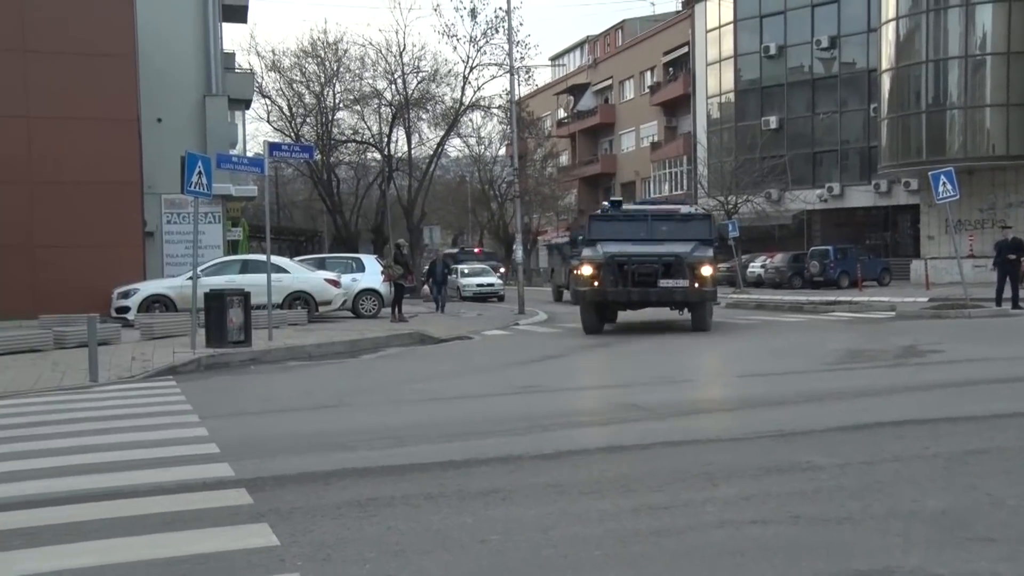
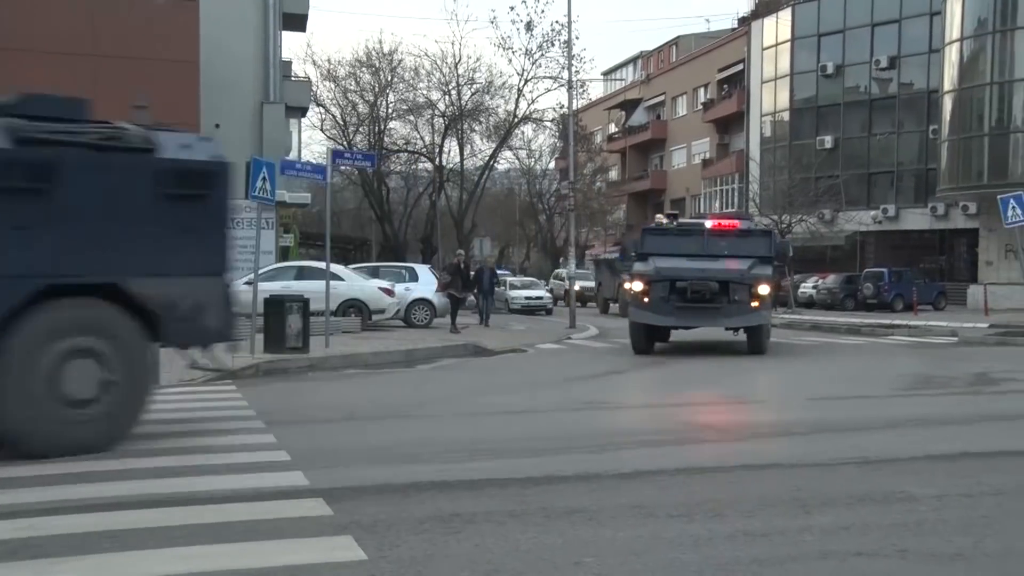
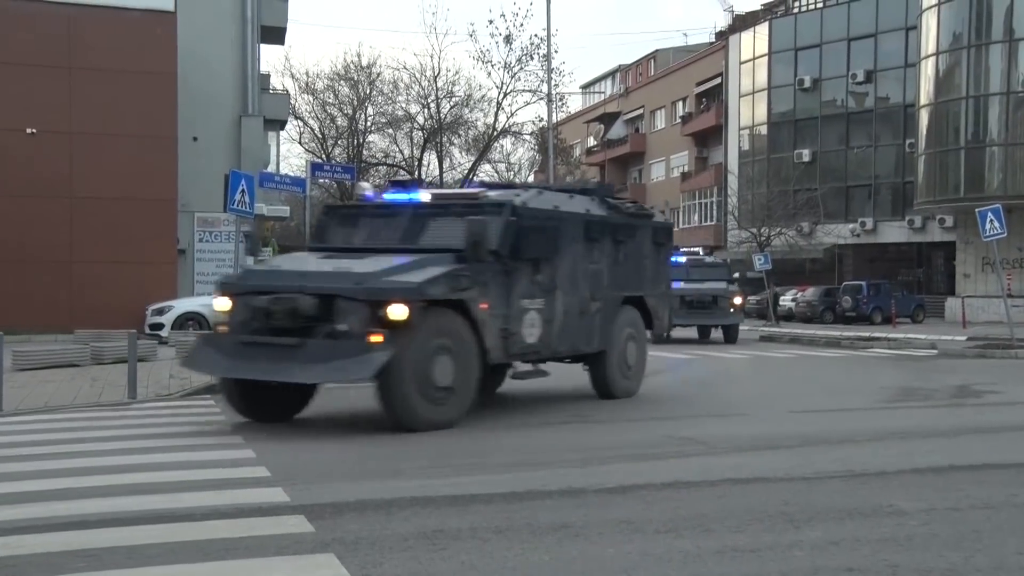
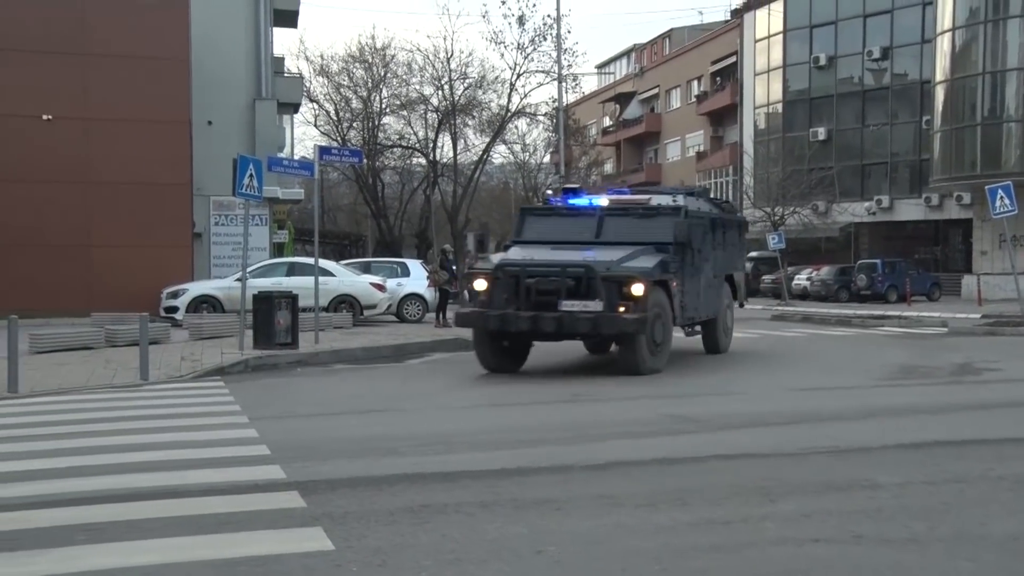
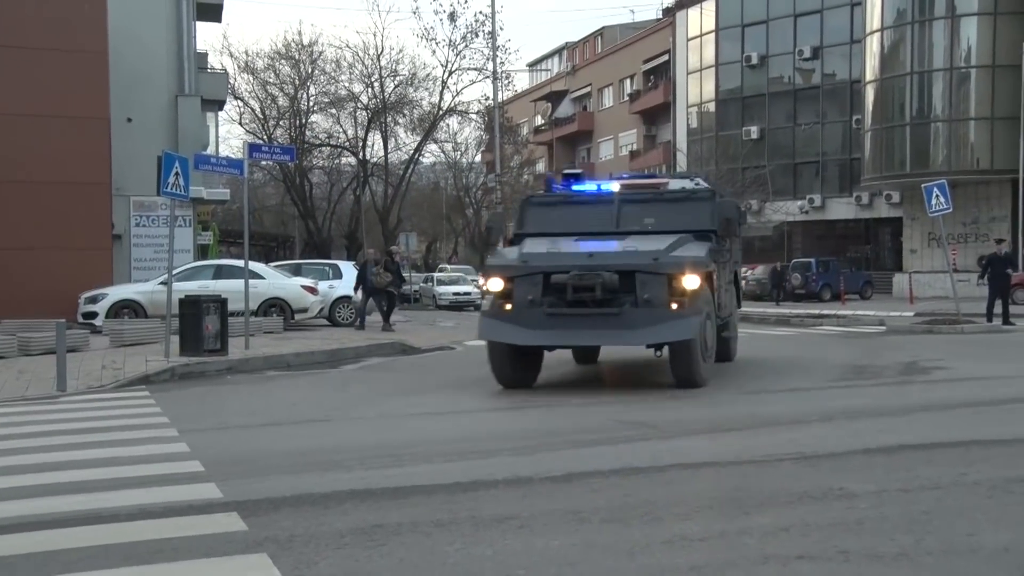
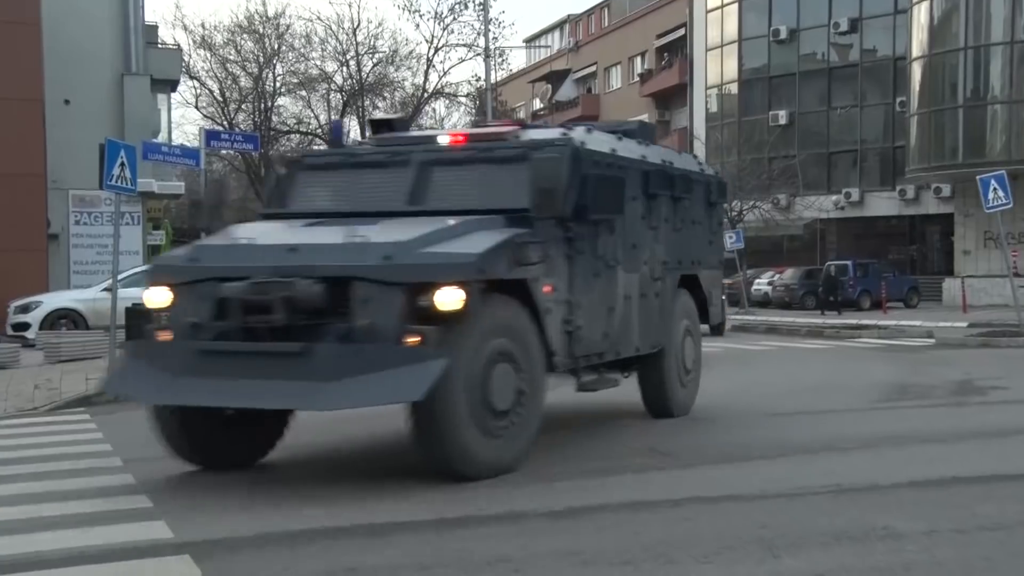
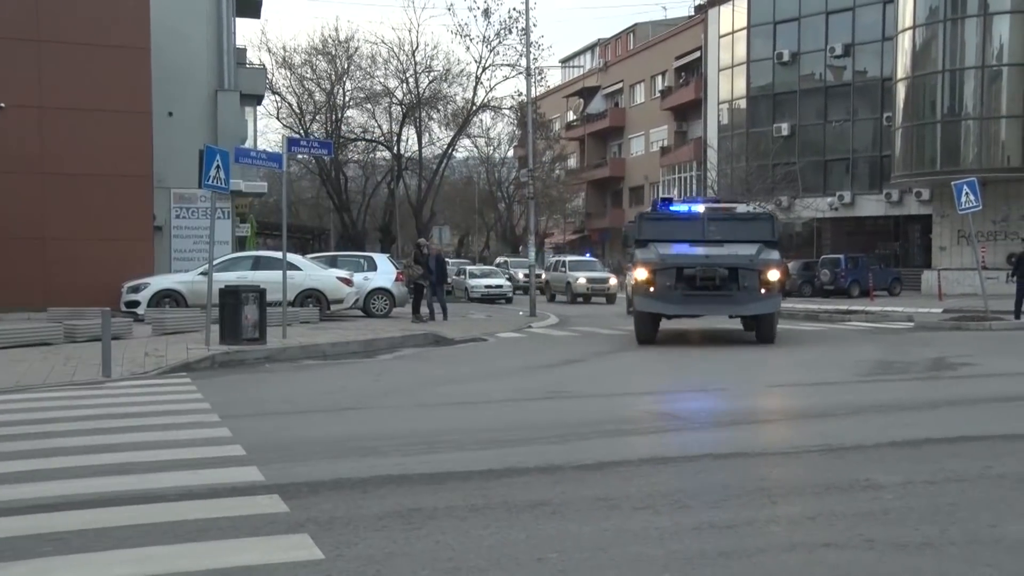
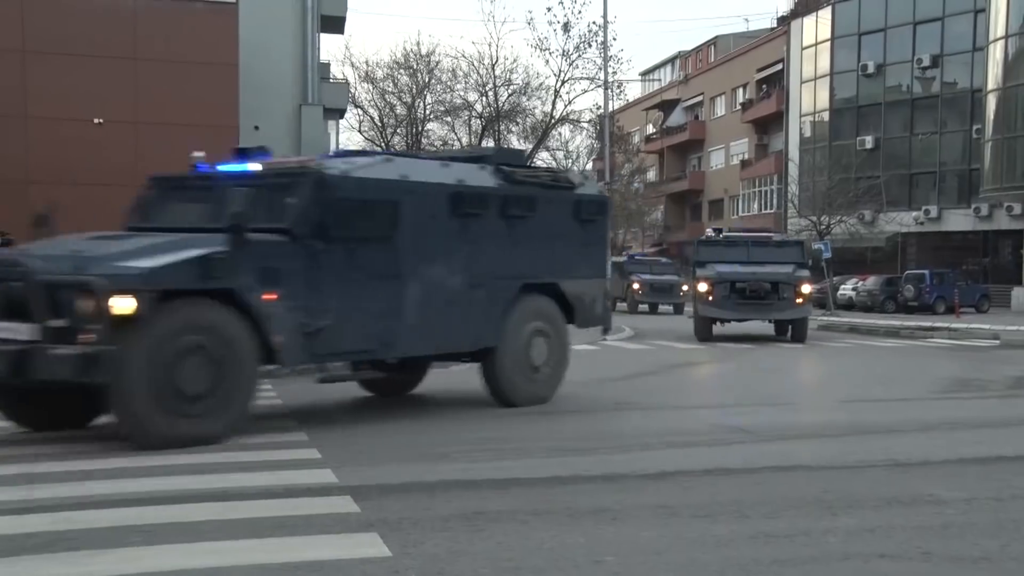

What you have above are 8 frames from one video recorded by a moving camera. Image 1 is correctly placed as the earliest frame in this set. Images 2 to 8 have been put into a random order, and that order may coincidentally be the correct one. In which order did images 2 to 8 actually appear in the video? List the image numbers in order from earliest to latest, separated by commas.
4, 8, 2, 3, 7, 5, 6
